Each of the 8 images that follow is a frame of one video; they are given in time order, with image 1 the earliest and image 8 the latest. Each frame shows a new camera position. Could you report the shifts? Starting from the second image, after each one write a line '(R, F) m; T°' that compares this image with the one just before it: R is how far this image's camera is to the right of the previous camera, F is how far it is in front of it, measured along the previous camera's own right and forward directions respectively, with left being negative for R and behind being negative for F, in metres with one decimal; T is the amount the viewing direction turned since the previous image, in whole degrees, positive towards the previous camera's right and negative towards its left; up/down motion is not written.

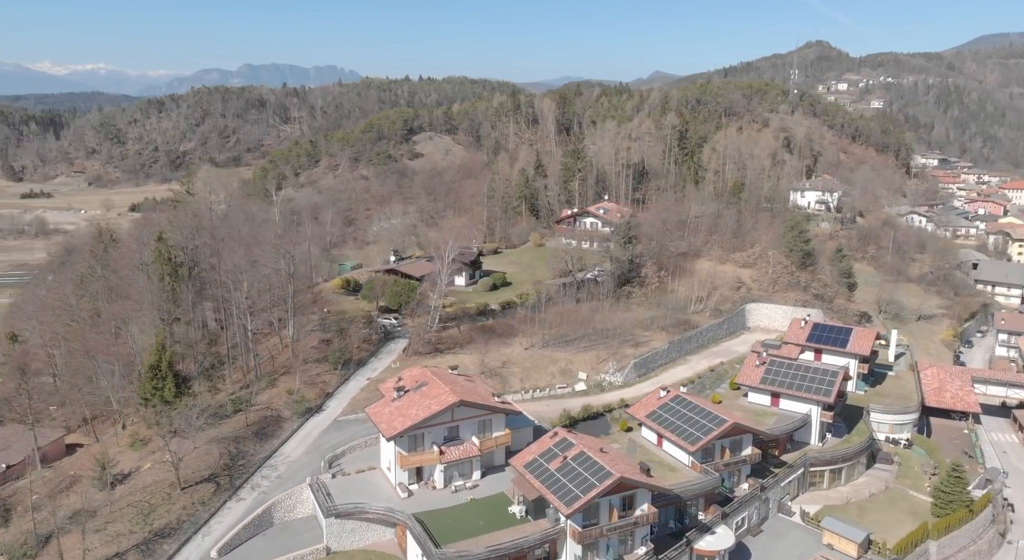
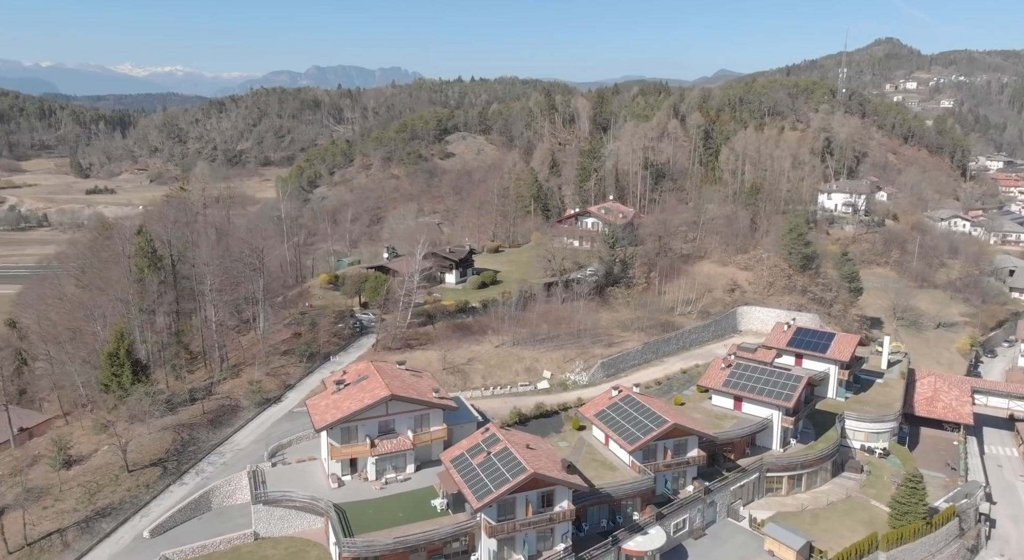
(+5.0, -0.2) m; -4°
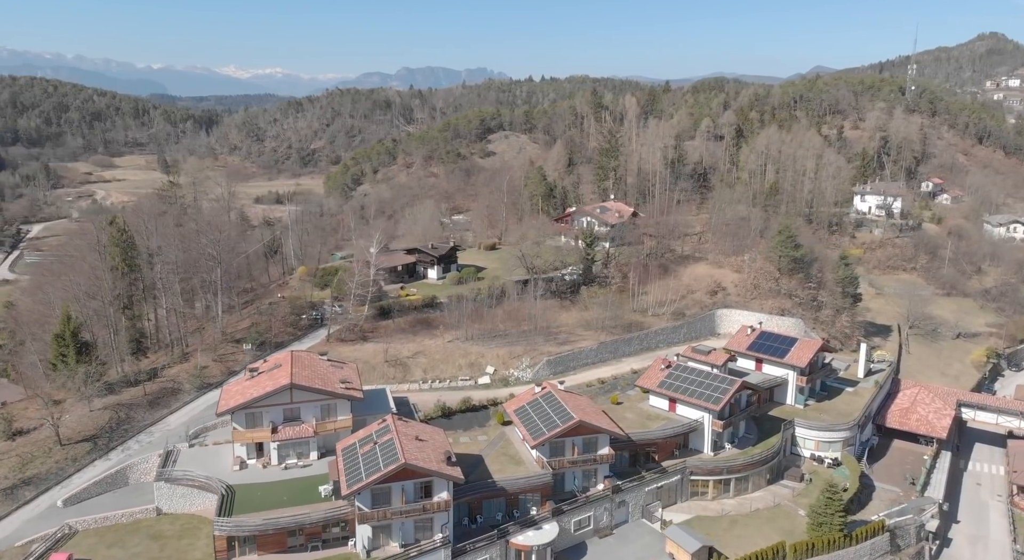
(+7.4, -0.1) m; -6°
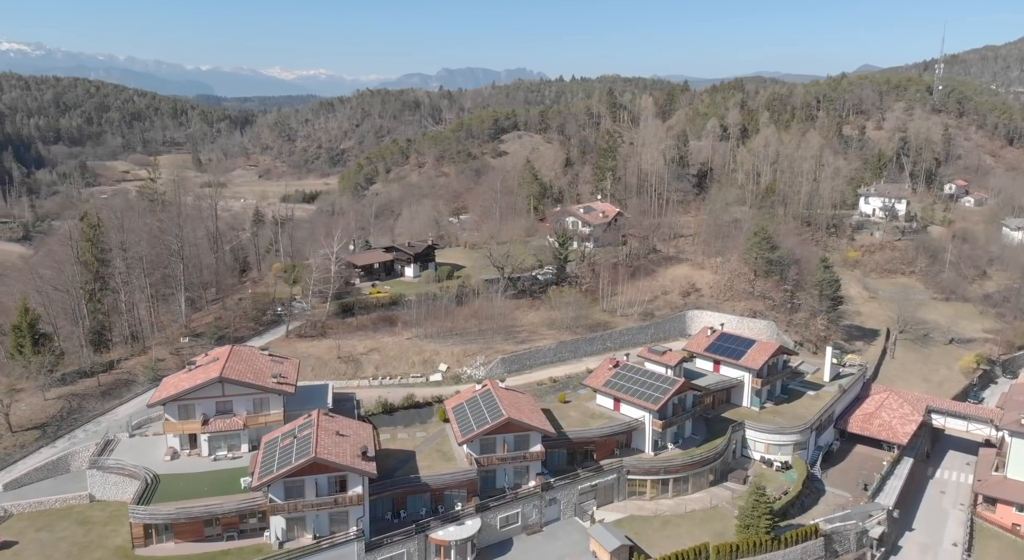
(+4.6, -0.2) m; -3°
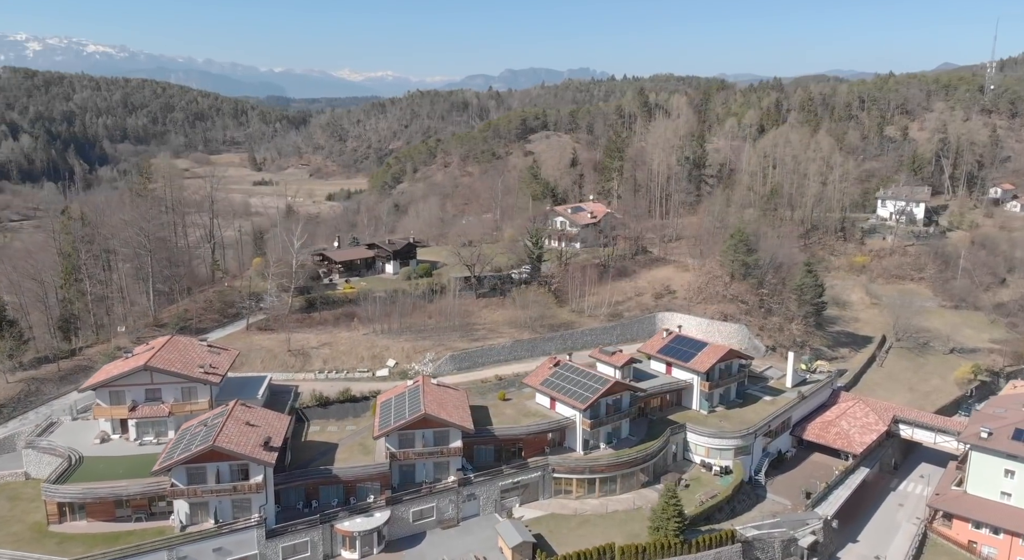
(+6.2, -0.1) m; -4°
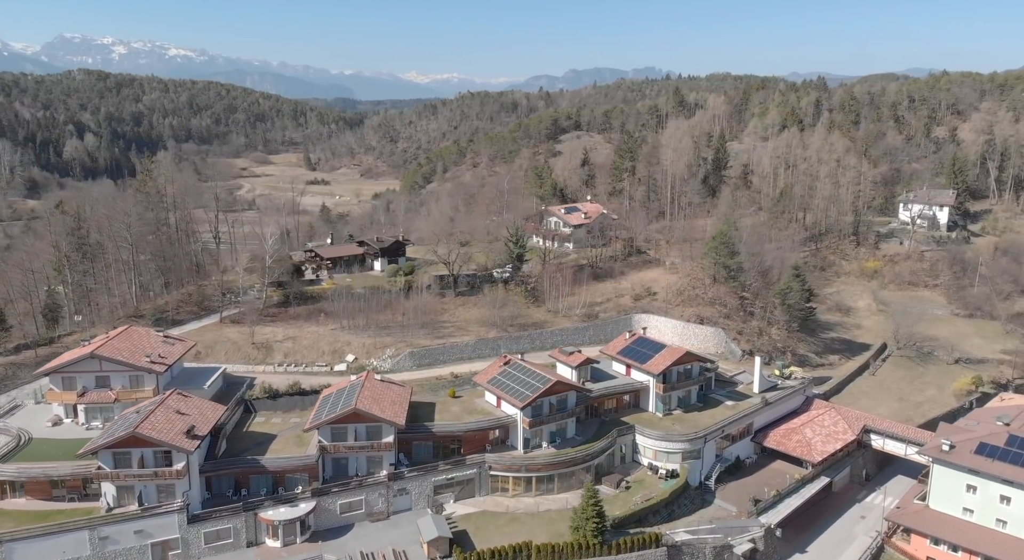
(+5.8, 0.0) m; -4°
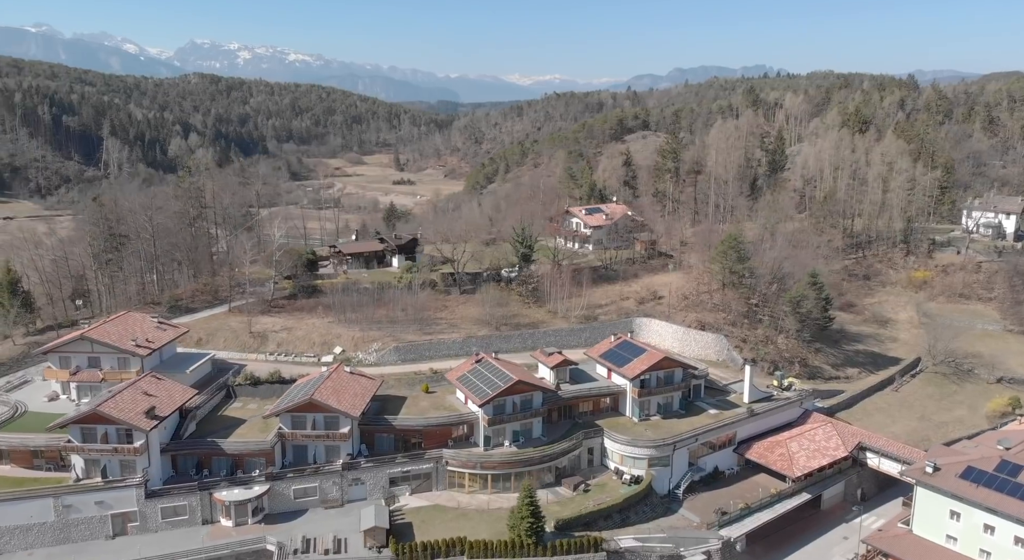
(+6.5, +0.1) m; -7°
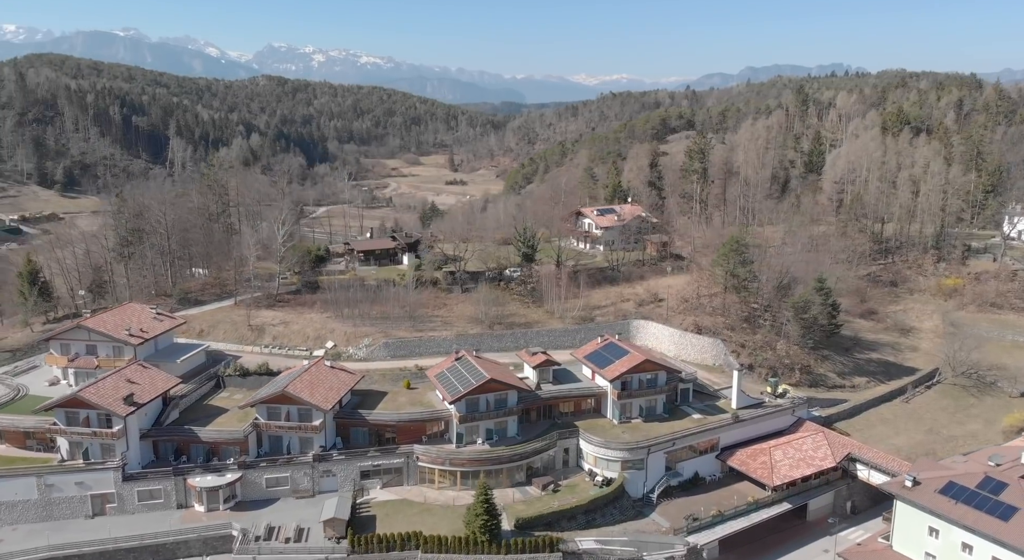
(+4.4, 0.0) m; -5°
